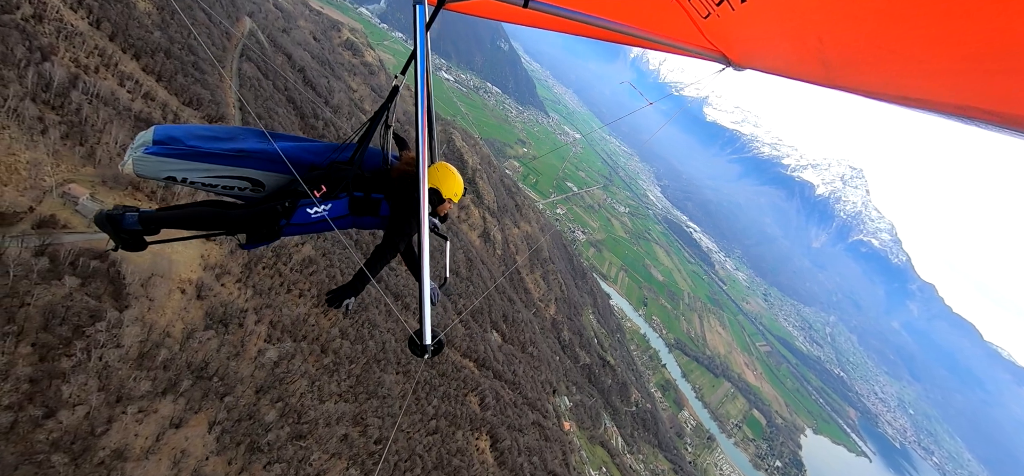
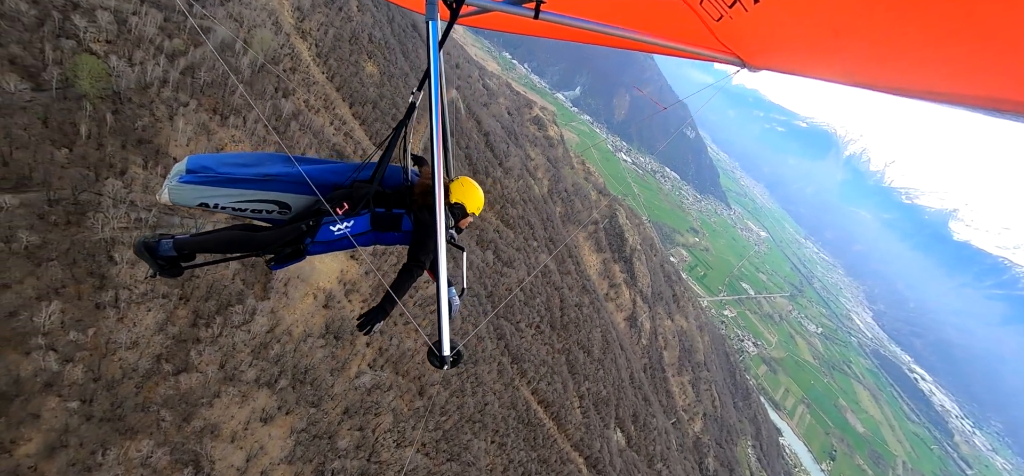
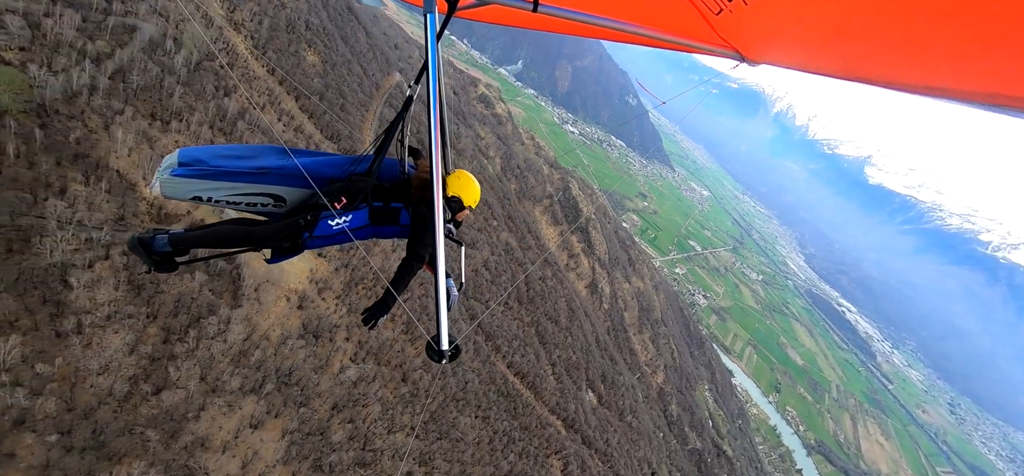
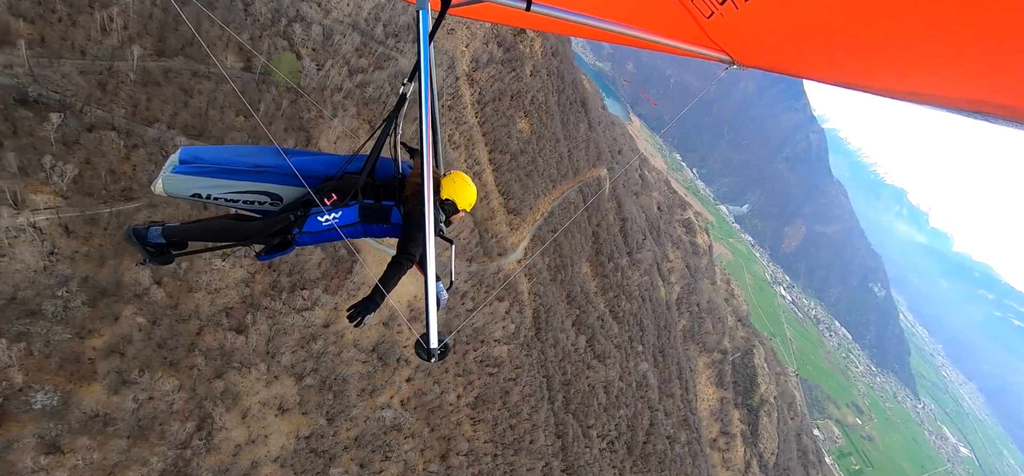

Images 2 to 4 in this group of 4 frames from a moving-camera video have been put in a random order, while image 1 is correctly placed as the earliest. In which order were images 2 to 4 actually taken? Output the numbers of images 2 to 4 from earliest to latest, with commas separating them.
3, 2, 4
